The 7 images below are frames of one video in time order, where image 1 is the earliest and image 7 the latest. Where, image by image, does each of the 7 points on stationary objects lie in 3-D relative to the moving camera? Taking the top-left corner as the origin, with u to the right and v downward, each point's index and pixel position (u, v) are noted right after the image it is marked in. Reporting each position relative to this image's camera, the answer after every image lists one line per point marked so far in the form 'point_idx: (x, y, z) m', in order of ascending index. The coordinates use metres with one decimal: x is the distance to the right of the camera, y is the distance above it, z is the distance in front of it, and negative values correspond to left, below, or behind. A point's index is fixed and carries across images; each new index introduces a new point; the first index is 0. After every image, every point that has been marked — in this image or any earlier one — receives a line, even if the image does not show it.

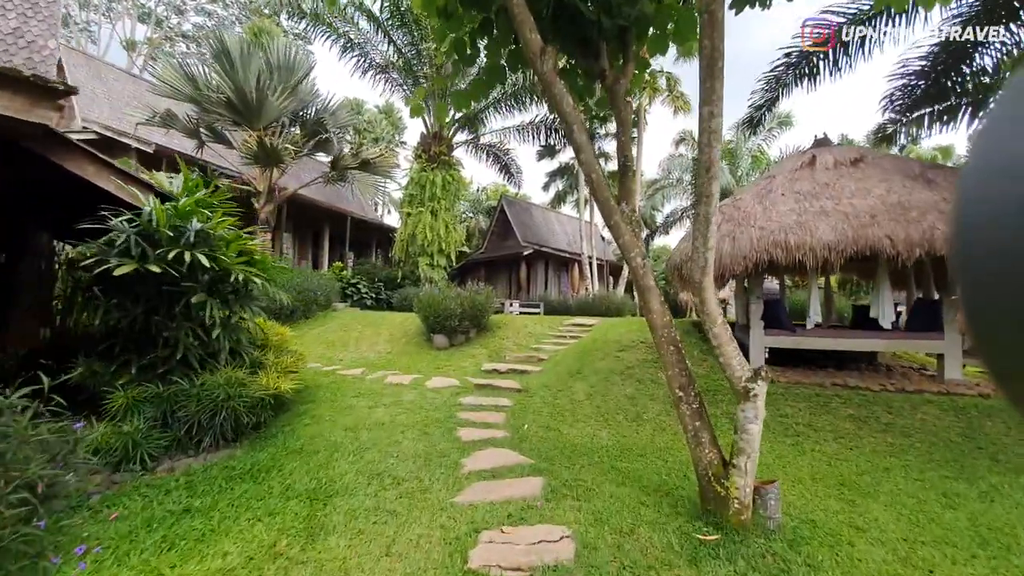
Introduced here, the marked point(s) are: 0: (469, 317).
0: (-0.7, -0.5, +7.6) m
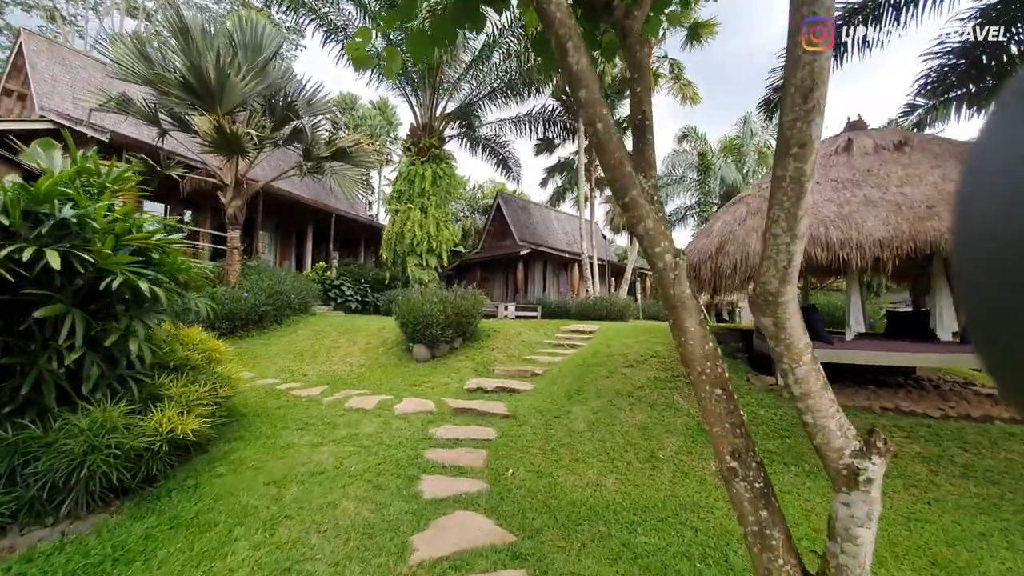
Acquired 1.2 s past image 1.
0: (-0.9, -0.6, +6.6) m
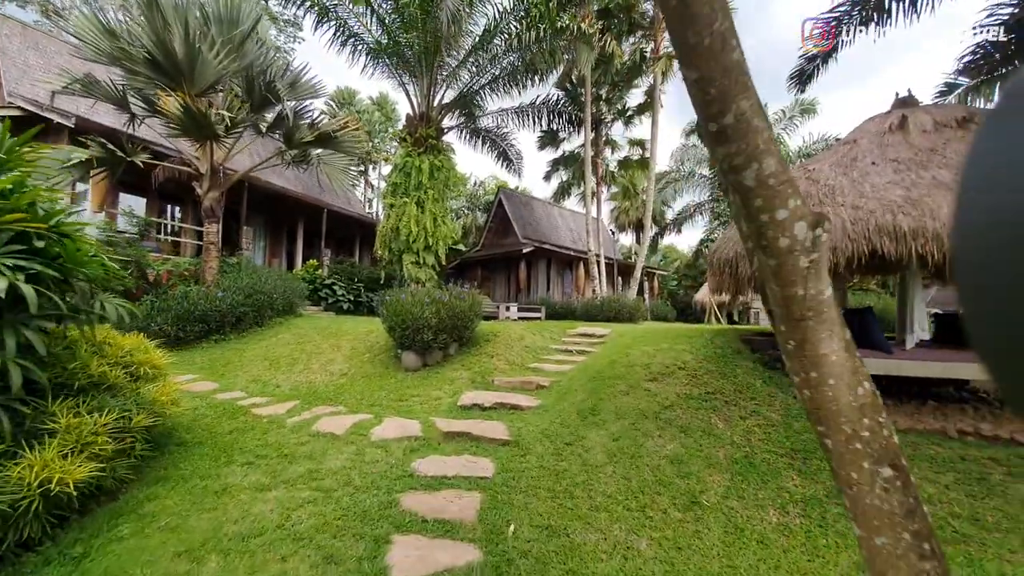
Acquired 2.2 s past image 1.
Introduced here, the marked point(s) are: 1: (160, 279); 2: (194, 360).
0: (-0.9, -0.6, +5.8) m
1: (-6.8, +0.2, +8.2) m
2: (-5.0, -1.2, +6.9) m
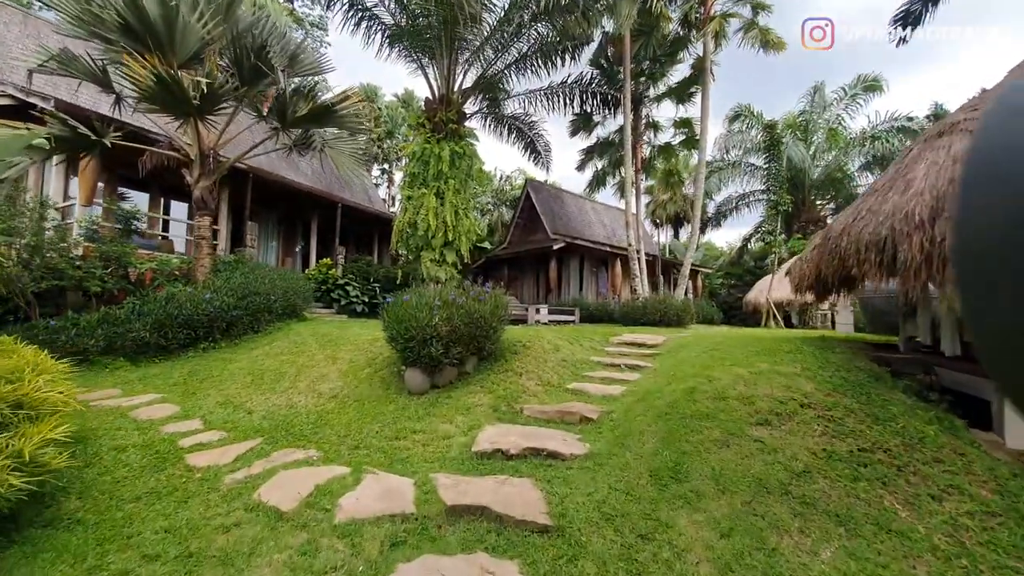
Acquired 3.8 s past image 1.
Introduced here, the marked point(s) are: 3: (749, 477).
0: (-0.5, -0.5, +4.5) m
1: (-6.2, +0.2, +7.3) m
2: (-4.6, -1.2, +5.9) m
3: (+1.3, -1.1, +2.5) m
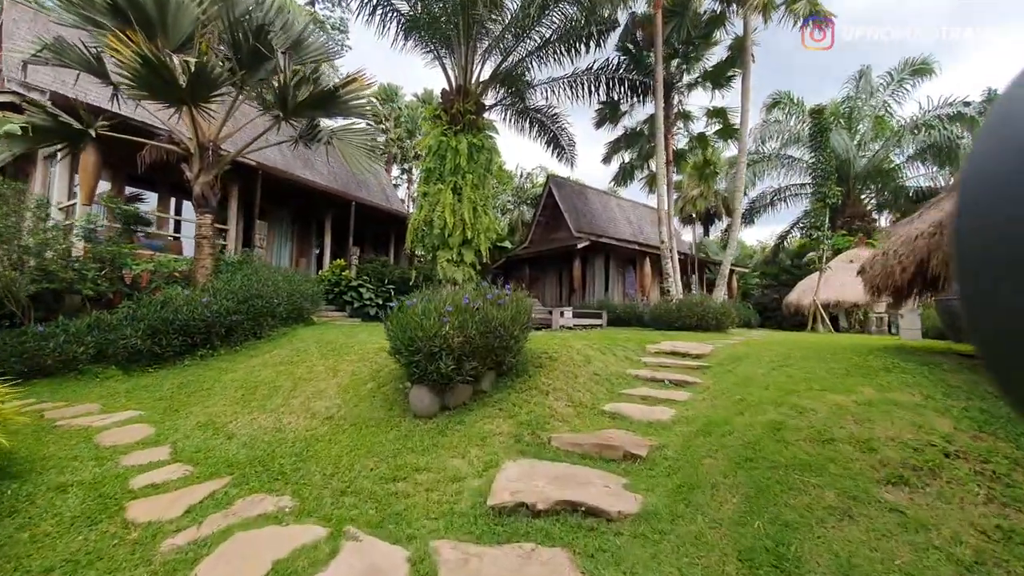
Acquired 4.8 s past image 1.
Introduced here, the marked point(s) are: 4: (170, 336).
0: (-0.3, -0.6, +3.8) m
1: (-5.9, +0.1, +6.9) m
2: (-4.3, -1.2, +5.4) m
3: (+1.4, -1.1, +1.6) m
4: (-4.7, -0.7, +6.0) m
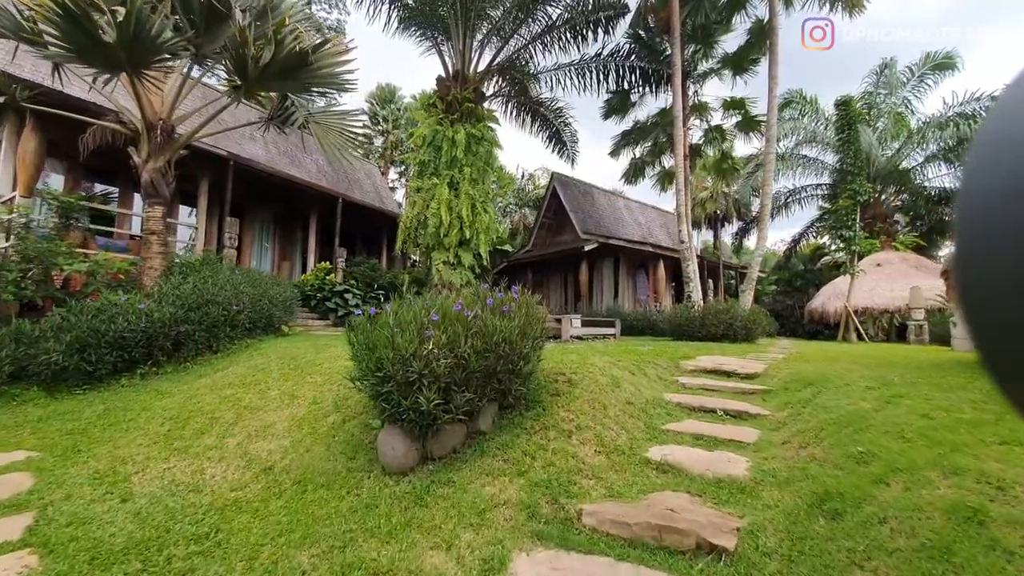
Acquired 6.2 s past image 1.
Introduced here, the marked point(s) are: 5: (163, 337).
0: (-0.2, -0.6, +2.7) m
1: (-5.8, 0.0, +5.8) m
2: (-4.3, -1.2, +4.3) m
3: (+1.5, -1.1, +0.6) m
4: (-4.6, -0.7, +4.9) m
5: (-4.2, -0.6, +5.2) m
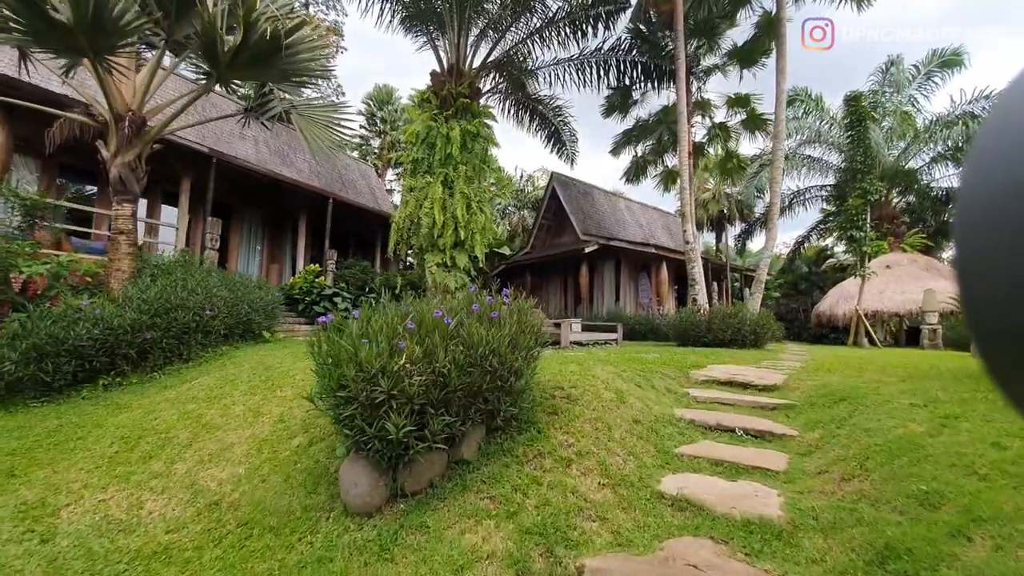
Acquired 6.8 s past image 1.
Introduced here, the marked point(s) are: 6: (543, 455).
0: (-0.3, -0.6, +2.3) m
1: (-5.9, 0.0, +5.4) m
2: (-4.3, -1.3, +3.9) m
3: (+1.4, -1.1, +0.2) m
4: (-4.7, -0.8, +4.5) m
5: (-4.2, -0.6, +4.8) m
6: (+0.2, -0.9, +2.5) m
